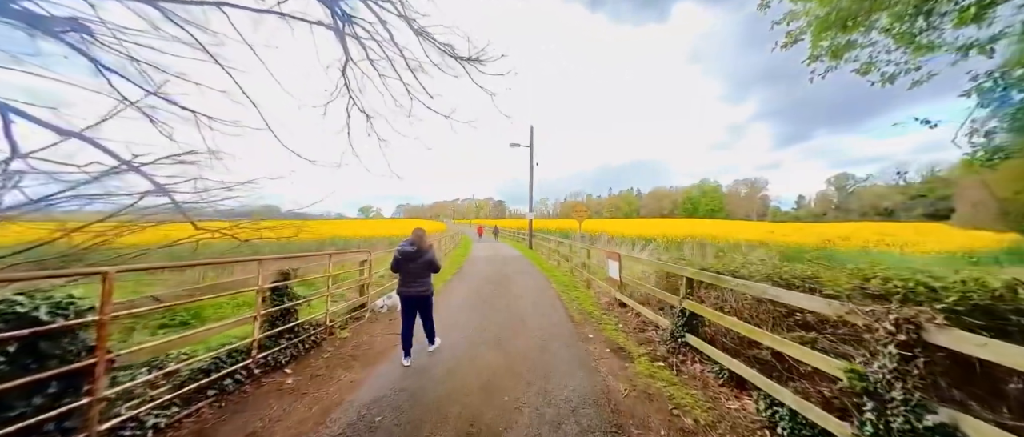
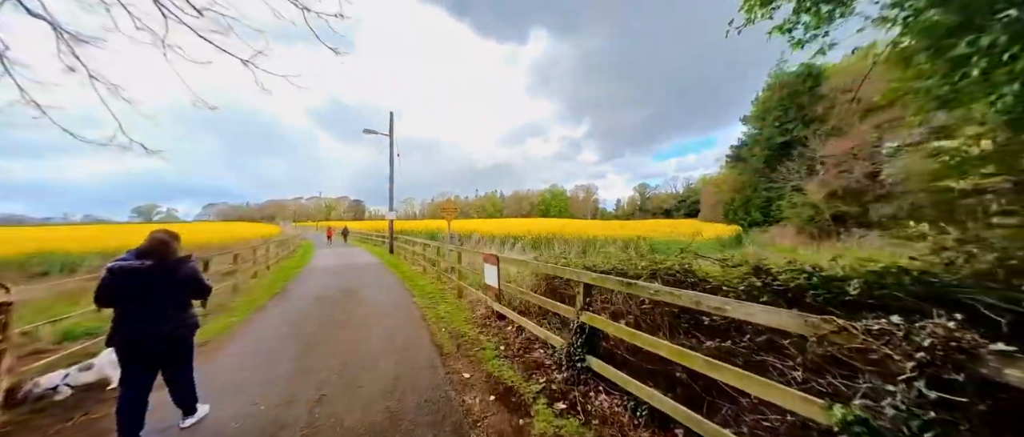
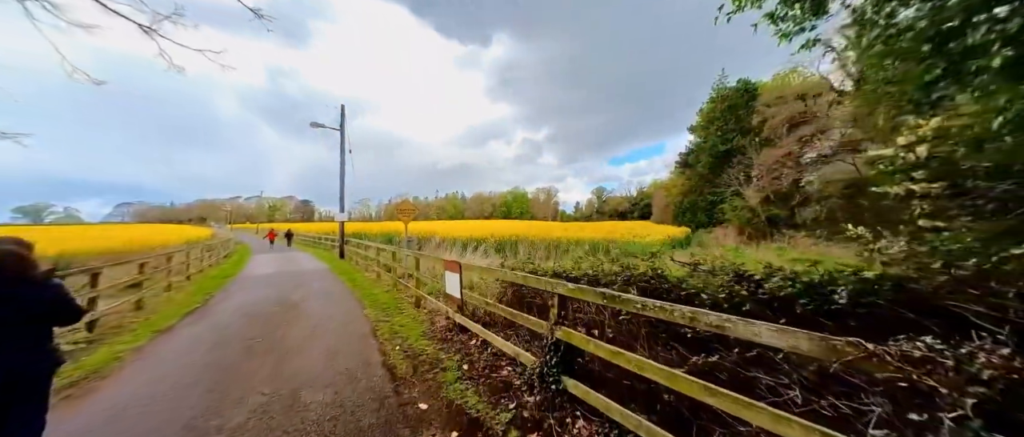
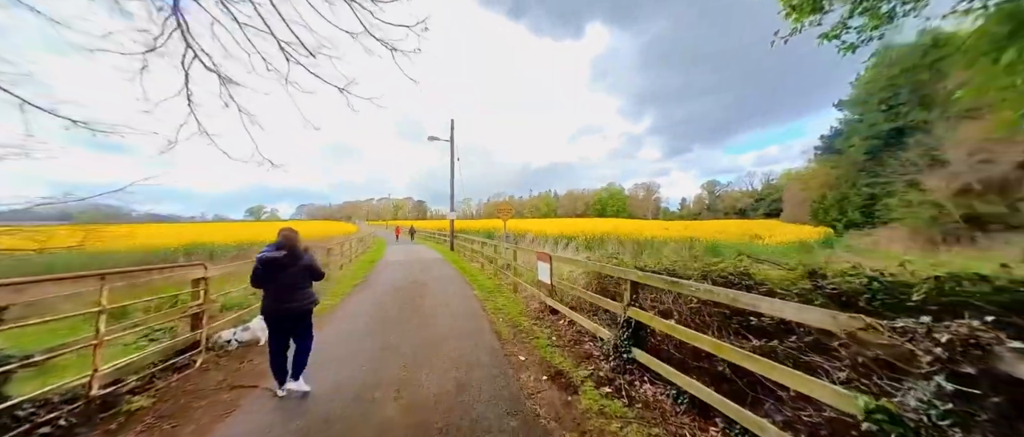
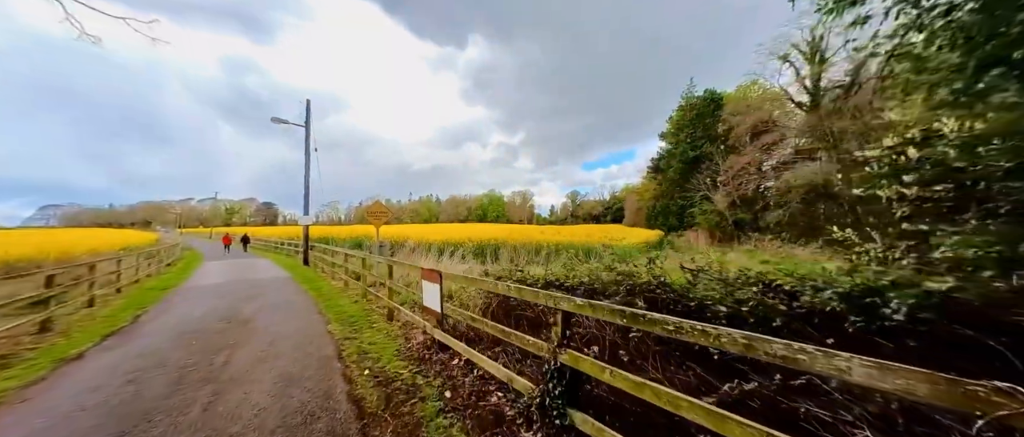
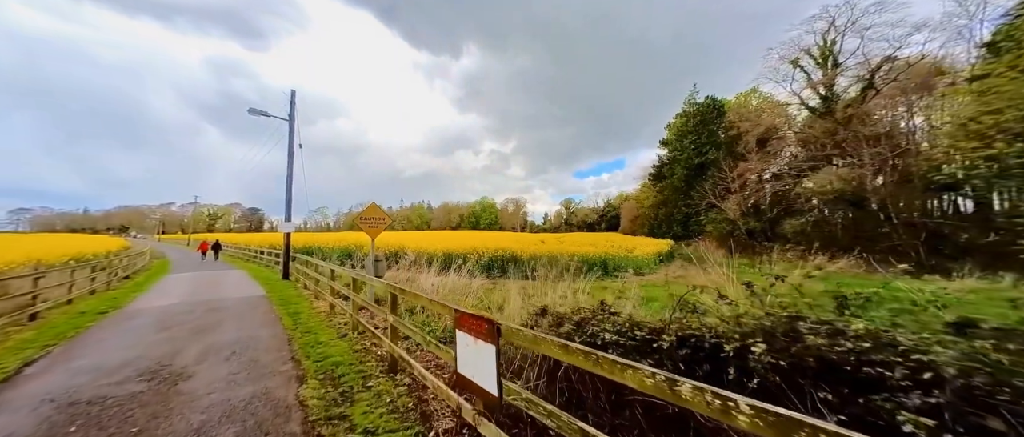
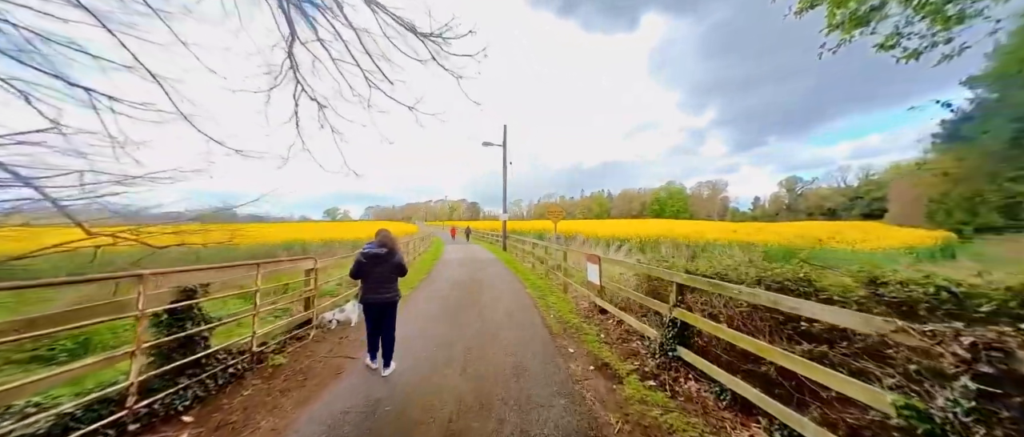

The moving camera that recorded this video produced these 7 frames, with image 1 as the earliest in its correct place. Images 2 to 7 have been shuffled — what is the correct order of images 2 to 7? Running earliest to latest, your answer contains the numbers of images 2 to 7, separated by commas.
7, 4, 2, 3, 5, 6
